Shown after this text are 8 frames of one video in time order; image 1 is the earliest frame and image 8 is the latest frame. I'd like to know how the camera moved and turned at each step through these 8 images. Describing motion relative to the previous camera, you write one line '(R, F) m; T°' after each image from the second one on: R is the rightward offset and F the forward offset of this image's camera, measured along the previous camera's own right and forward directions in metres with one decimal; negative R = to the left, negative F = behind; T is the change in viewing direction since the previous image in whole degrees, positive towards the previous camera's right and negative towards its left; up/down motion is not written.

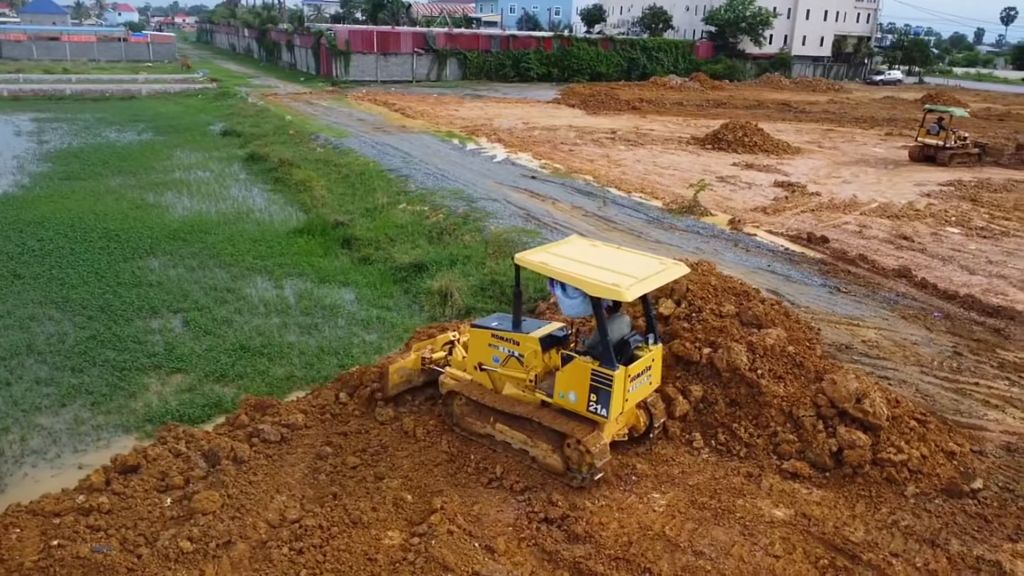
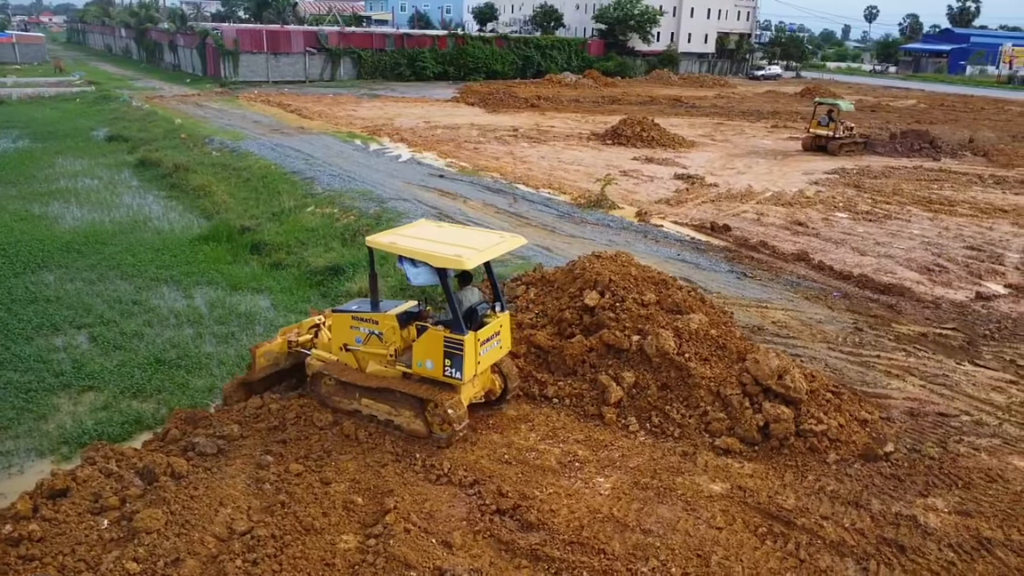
(-0.3, -0.1) m; +7°
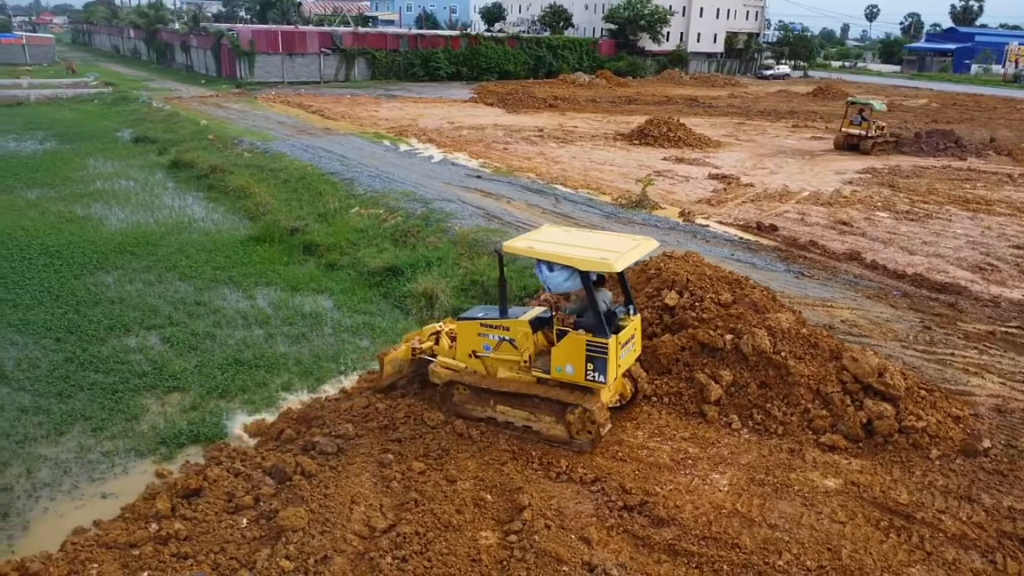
(-1.0, -0.1) m; 0°
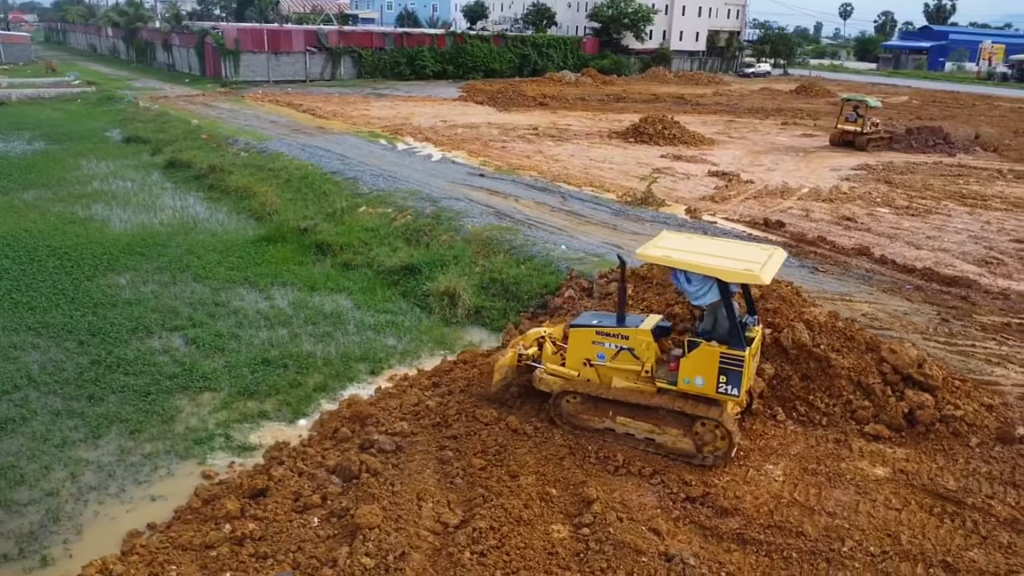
(-0.7, -0.1) m; +2°
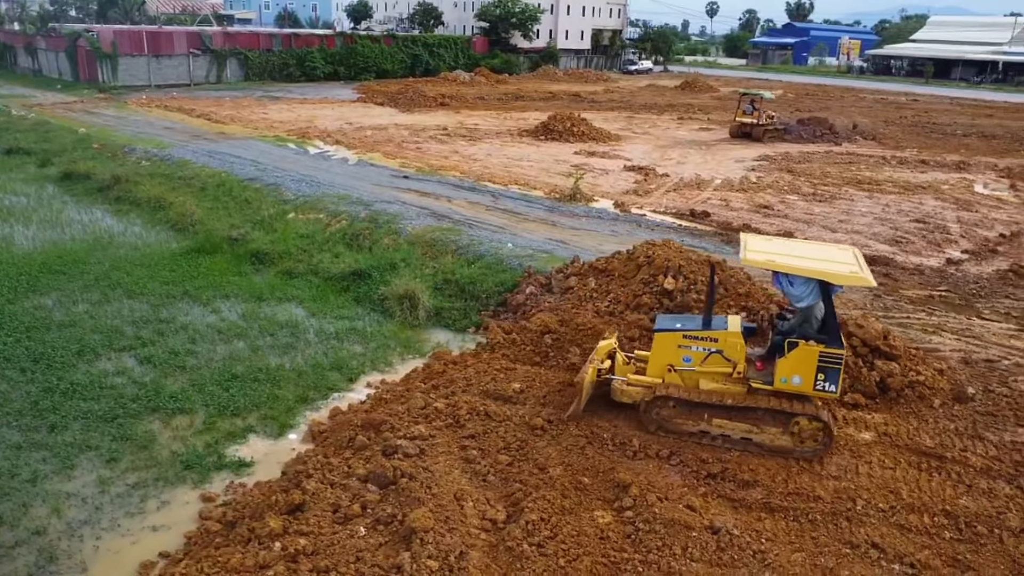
(-1.1, 0.0) m; +8°
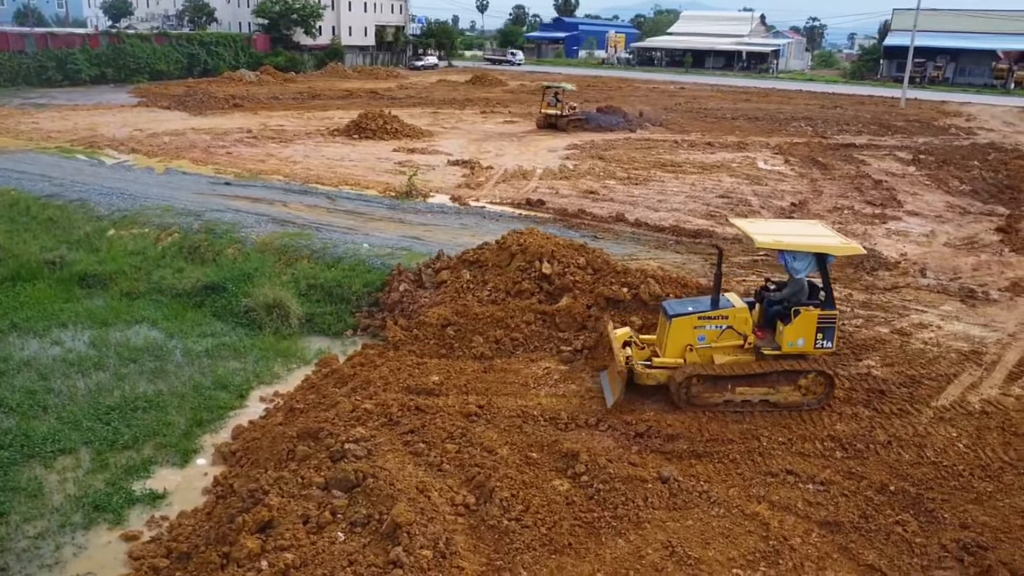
(-1.2, -0.1) m; +15°
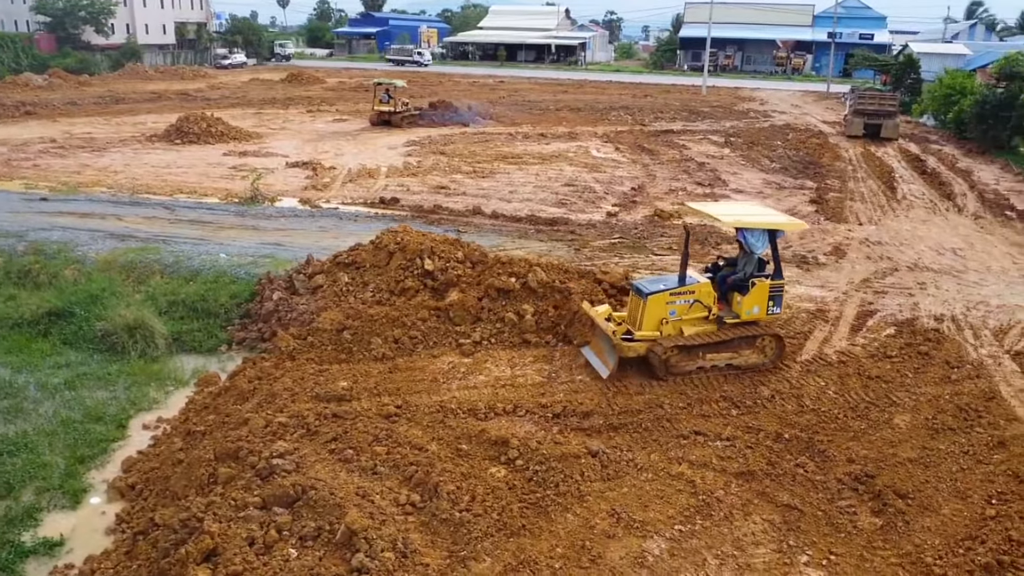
(-0.8, 0.0) m; +13°
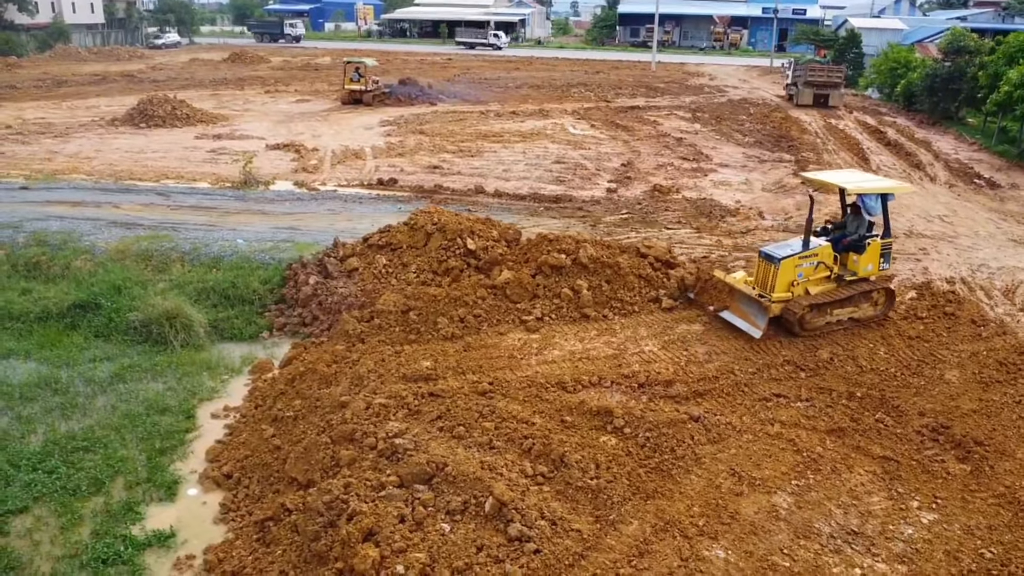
(-1.5, -0.1) m; +5°
